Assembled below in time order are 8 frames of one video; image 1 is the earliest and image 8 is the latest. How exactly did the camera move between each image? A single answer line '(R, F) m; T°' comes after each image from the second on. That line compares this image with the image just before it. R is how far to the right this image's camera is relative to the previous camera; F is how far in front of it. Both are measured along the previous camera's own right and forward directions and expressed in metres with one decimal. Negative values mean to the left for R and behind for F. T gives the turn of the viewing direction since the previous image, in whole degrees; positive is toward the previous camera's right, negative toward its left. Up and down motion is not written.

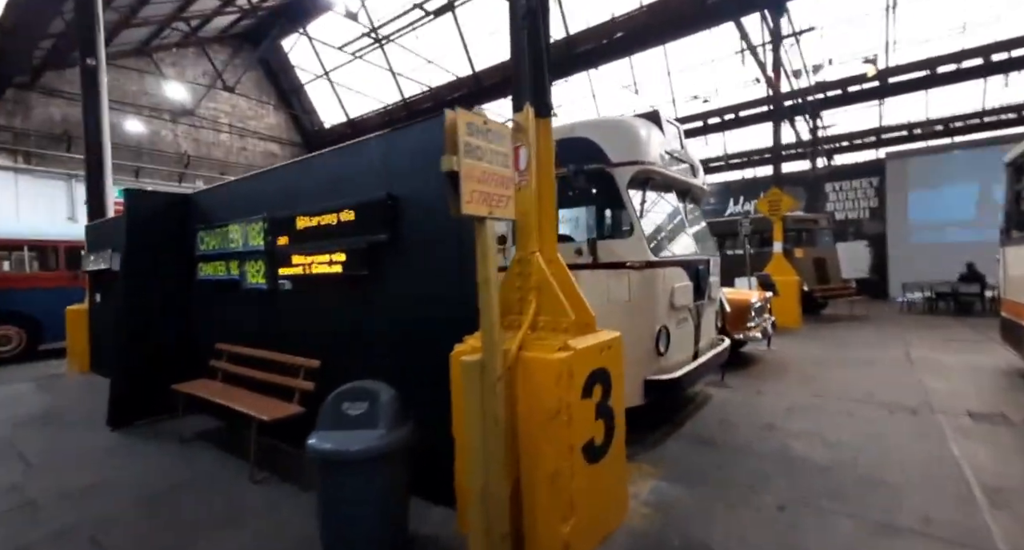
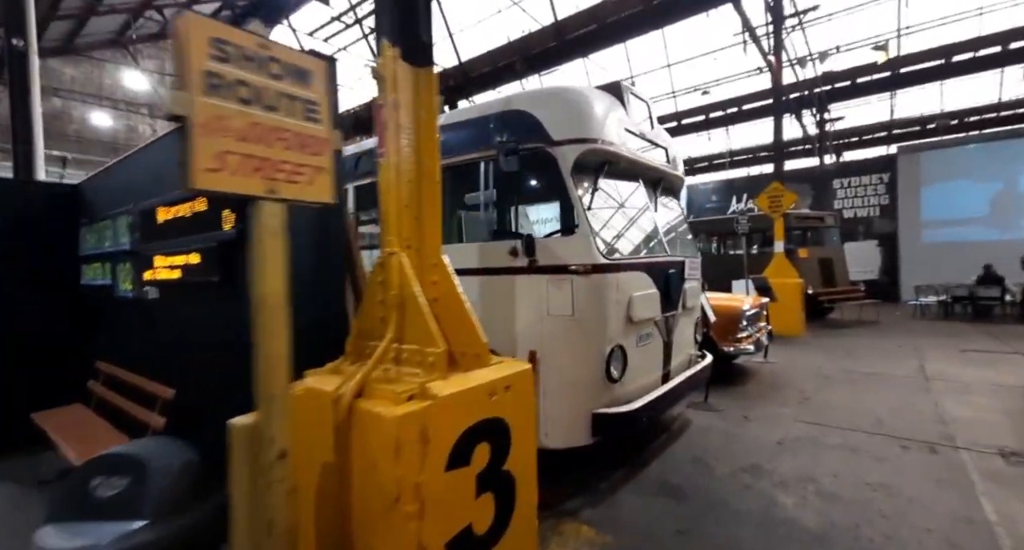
(+0.6, +0.8) m; -1°
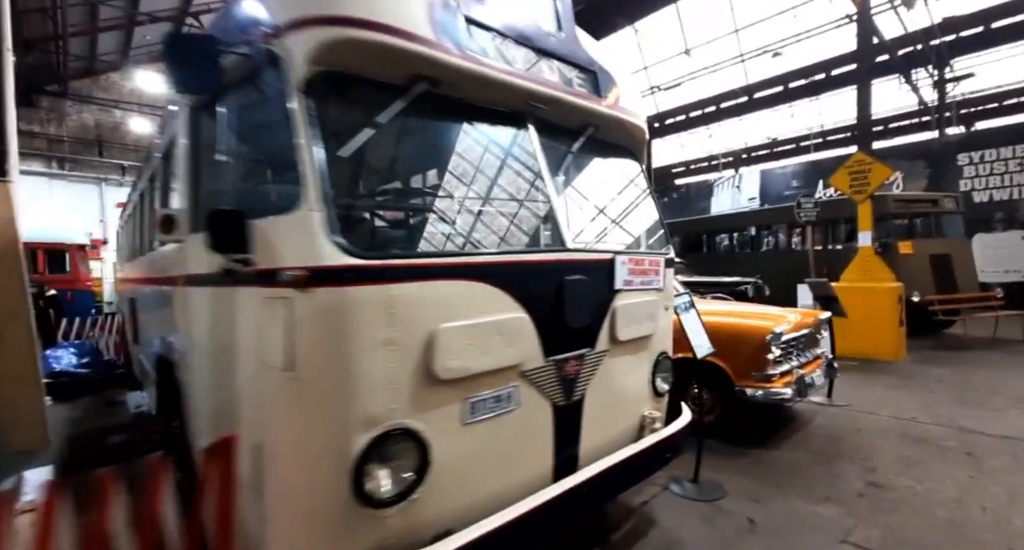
(+1.3, +1.6) m; -10°
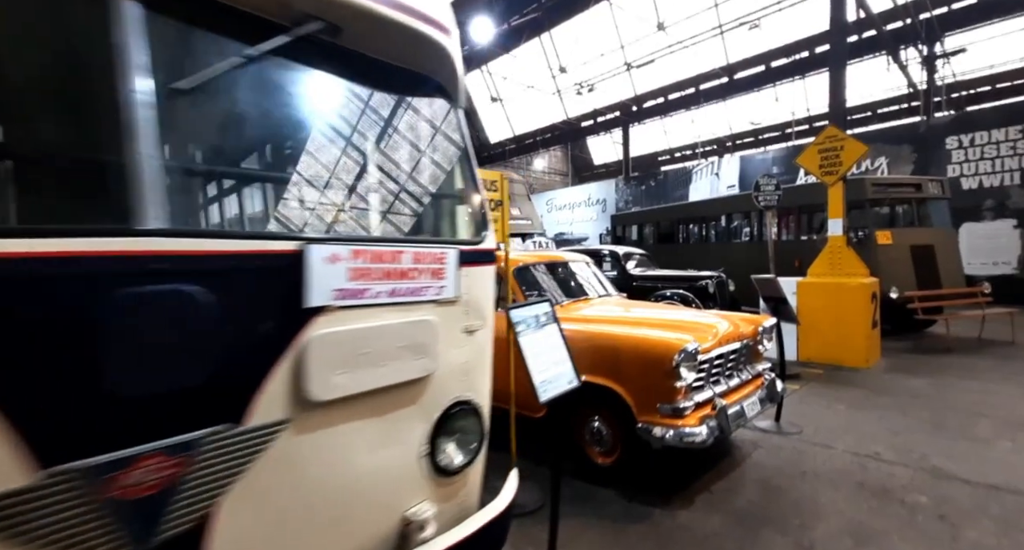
(+1.0, +1.0) m; +1°
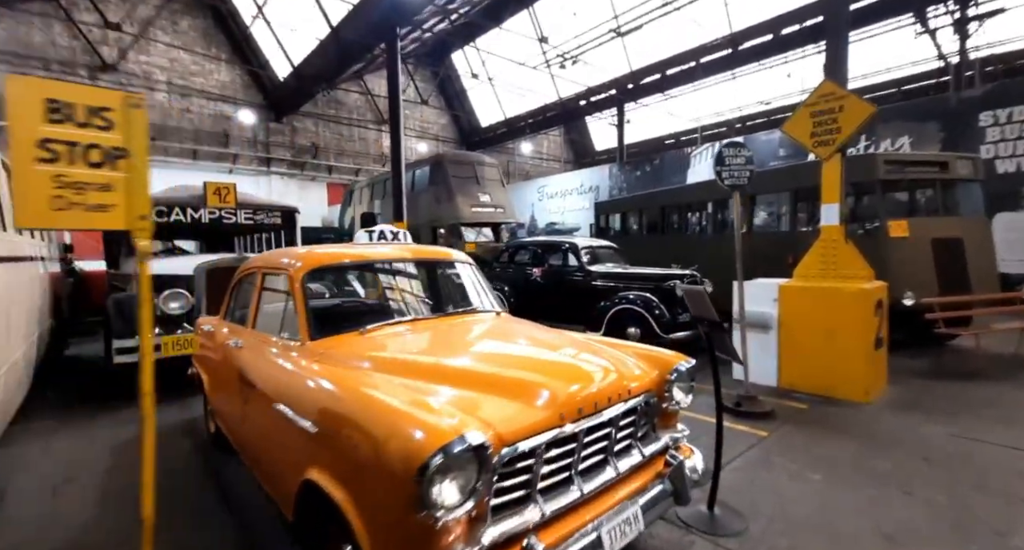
(+1.3, +1.5) m; -2°
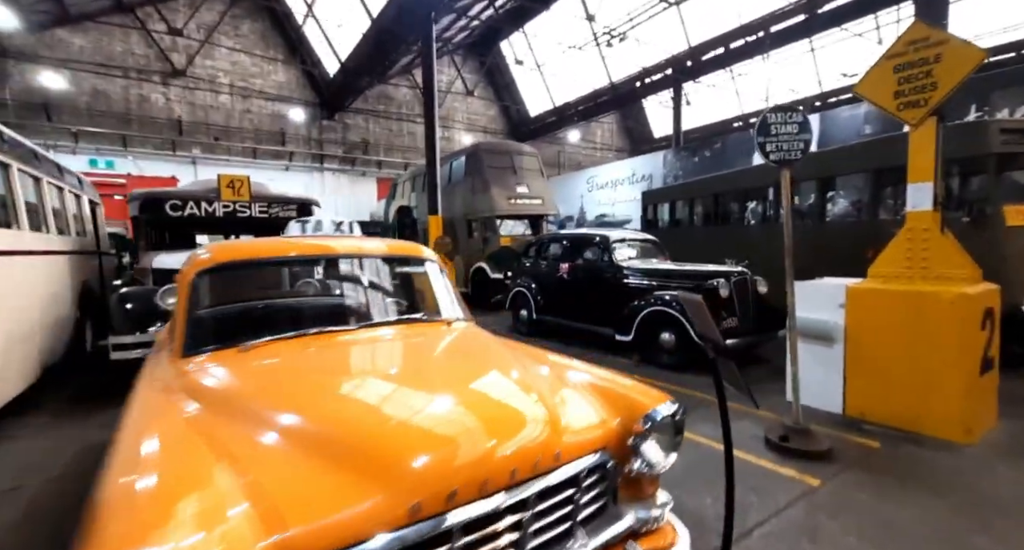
(+0.6, +0.7) m; -8°
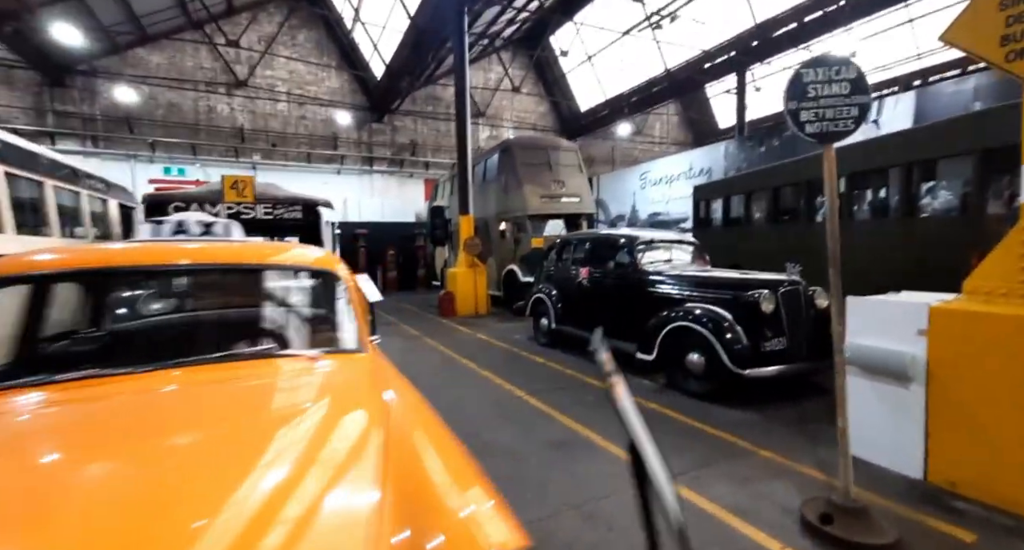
(+0.7, +0.8) m; -8°
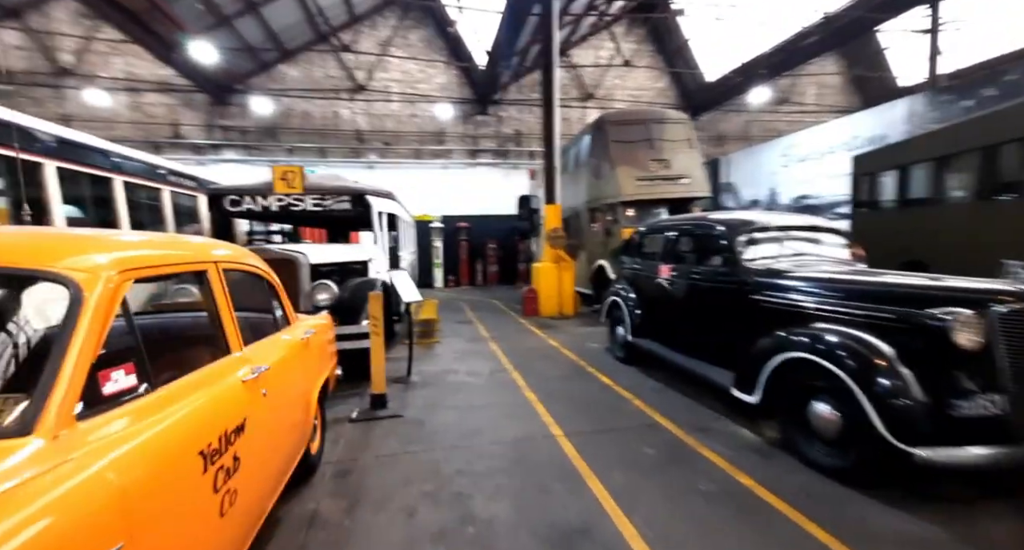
(+0.8, +1.4) m; -16°
